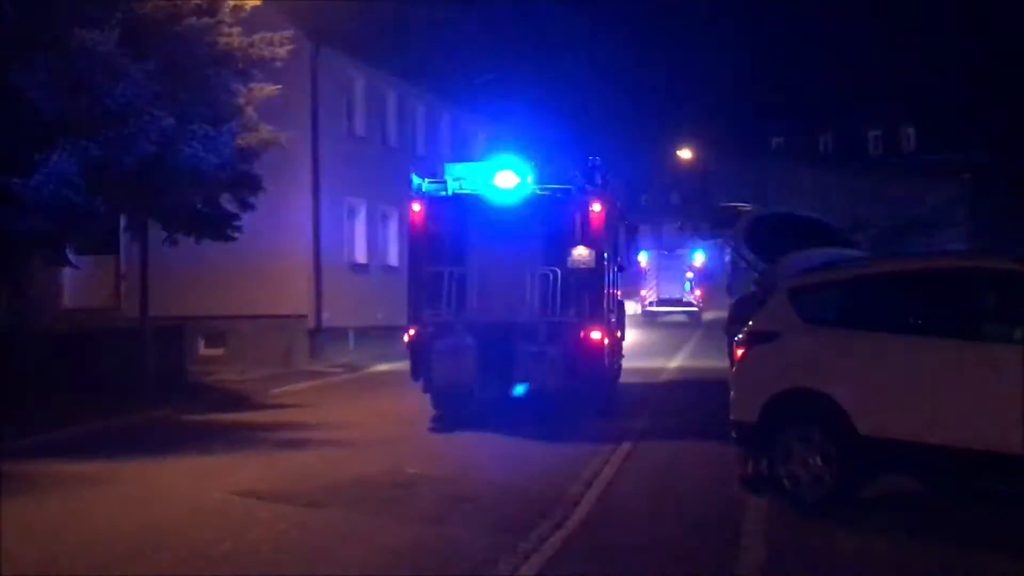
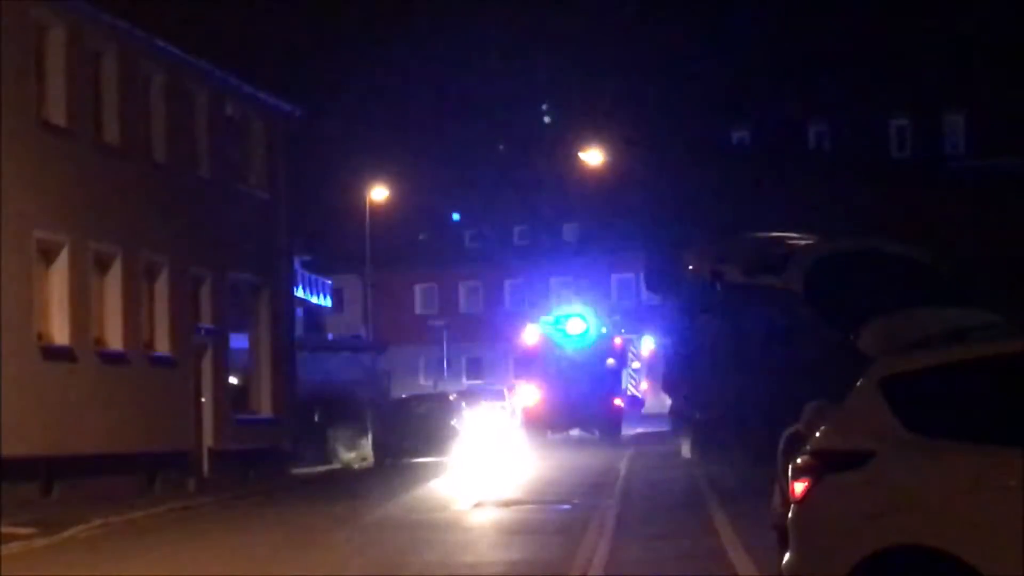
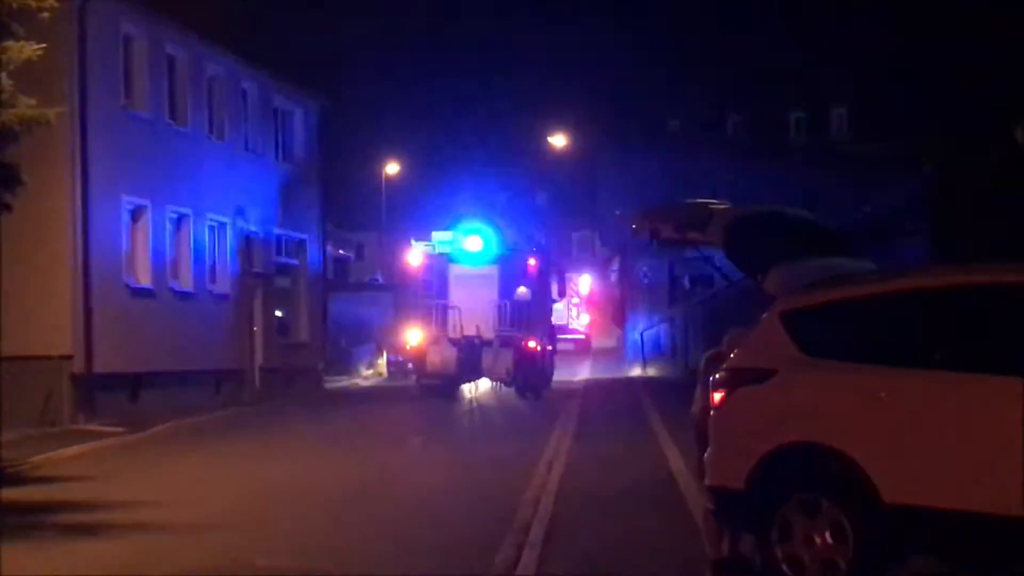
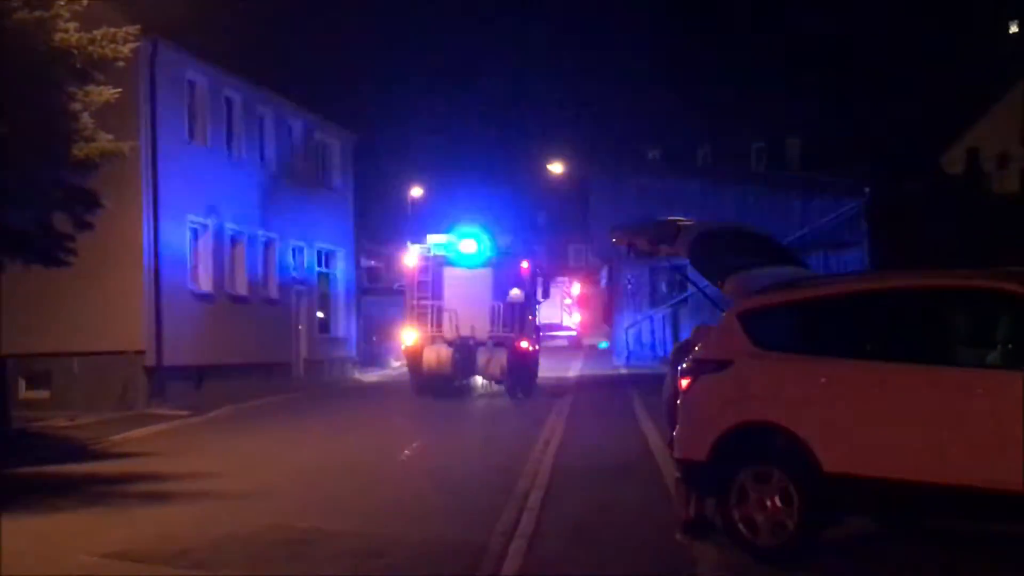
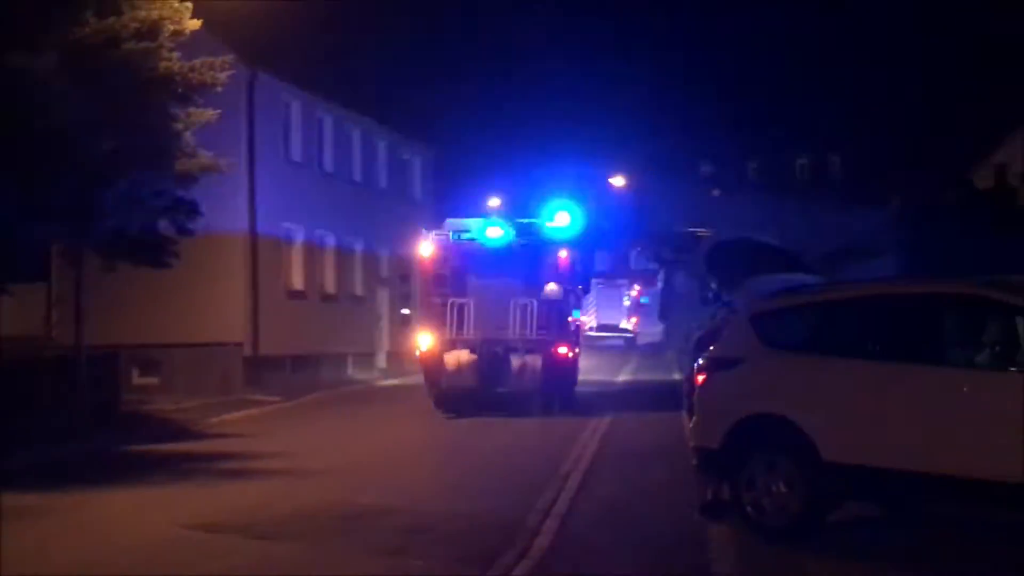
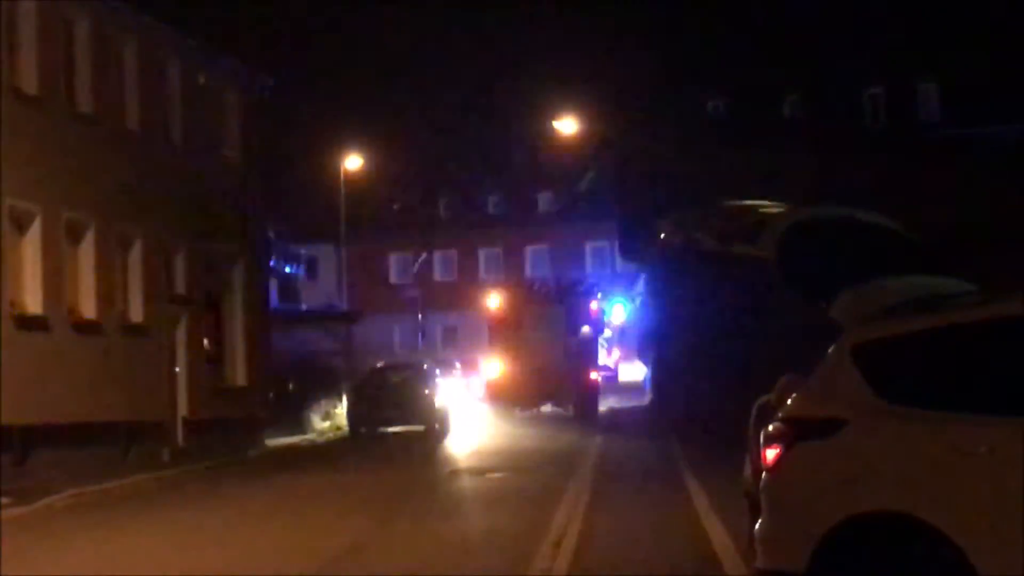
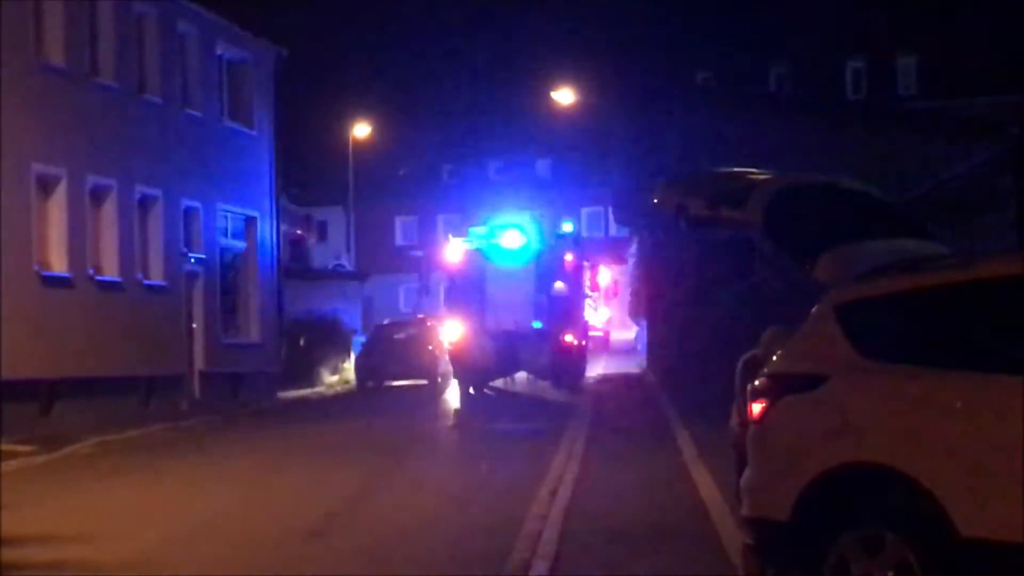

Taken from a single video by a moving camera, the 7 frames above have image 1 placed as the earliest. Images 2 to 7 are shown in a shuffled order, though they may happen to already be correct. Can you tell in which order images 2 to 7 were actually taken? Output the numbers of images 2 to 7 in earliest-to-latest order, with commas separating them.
5, 4, 3, 7, 6, 2
